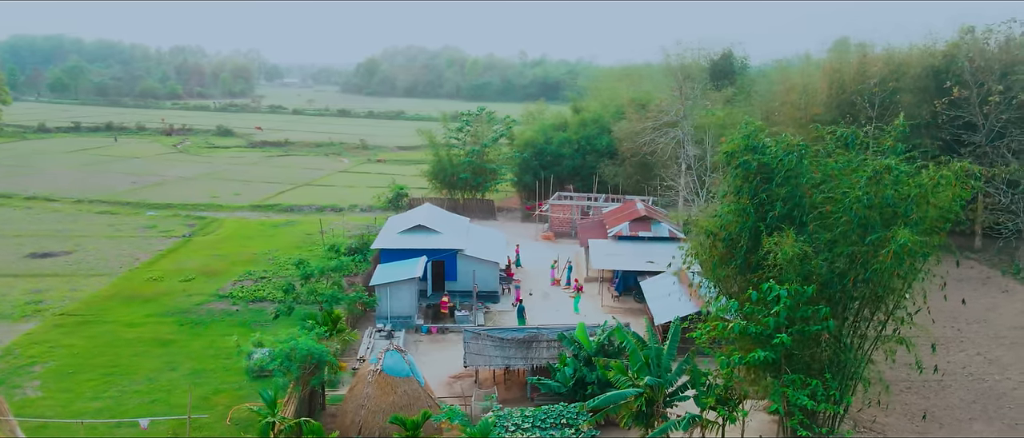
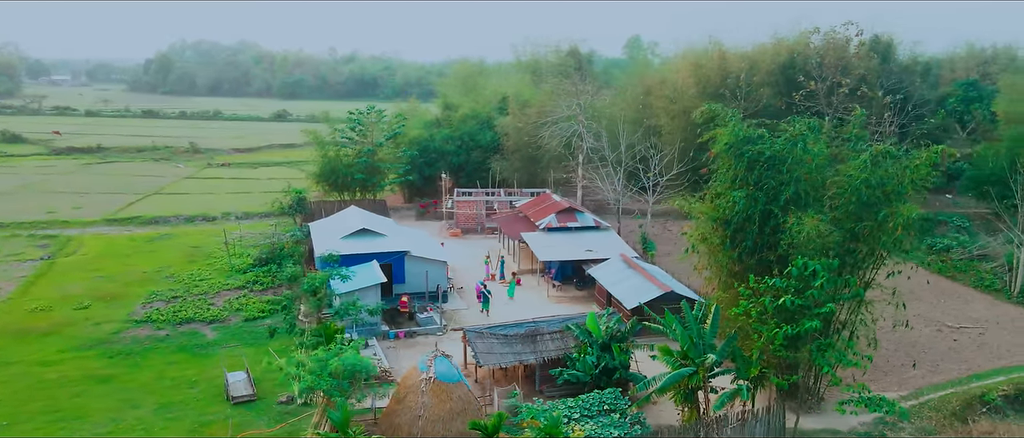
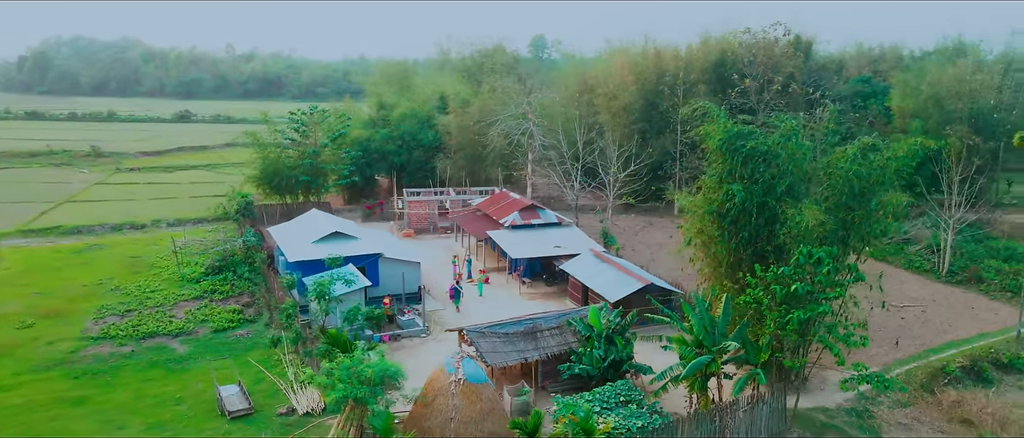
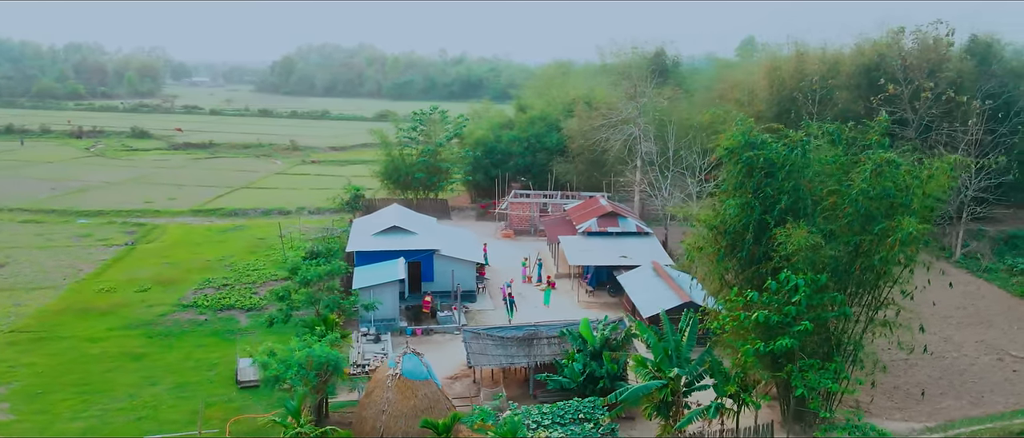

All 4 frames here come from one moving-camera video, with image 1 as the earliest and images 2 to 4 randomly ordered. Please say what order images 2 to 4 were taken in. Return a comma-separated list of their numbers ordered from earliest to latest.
4, 2, 3
